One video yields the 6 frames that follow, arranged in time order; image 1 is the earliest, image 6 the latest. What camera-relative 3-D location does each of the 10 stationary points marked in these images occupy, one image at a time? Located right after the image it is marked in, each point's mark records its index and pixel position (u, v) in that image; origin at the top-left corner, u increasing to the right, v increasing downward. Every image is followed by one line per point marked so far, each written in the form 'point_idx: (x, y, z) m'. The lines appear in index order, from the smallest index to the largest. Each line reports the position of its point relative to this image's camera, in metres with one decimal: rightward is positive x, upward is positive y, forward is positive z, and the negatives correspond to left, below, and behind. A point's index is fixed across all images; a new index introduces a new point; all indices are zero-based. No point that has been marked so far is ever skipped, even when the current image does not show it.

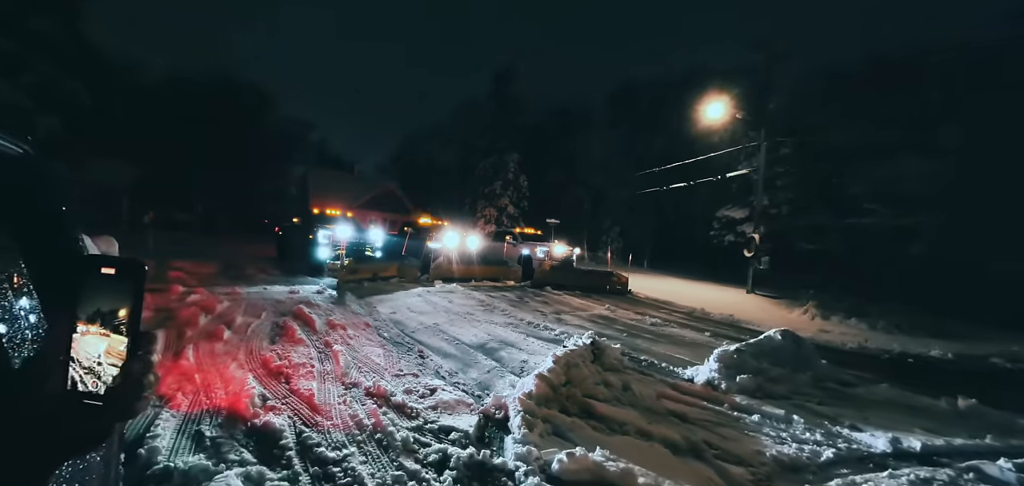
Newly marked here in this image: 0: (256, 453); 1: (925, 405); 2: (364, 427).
0: (-2.0, -1.6, +3.3) m
1: (+6.1, -2.4, +6.2) m
2: (-1.3, -1.6, +3.8) m
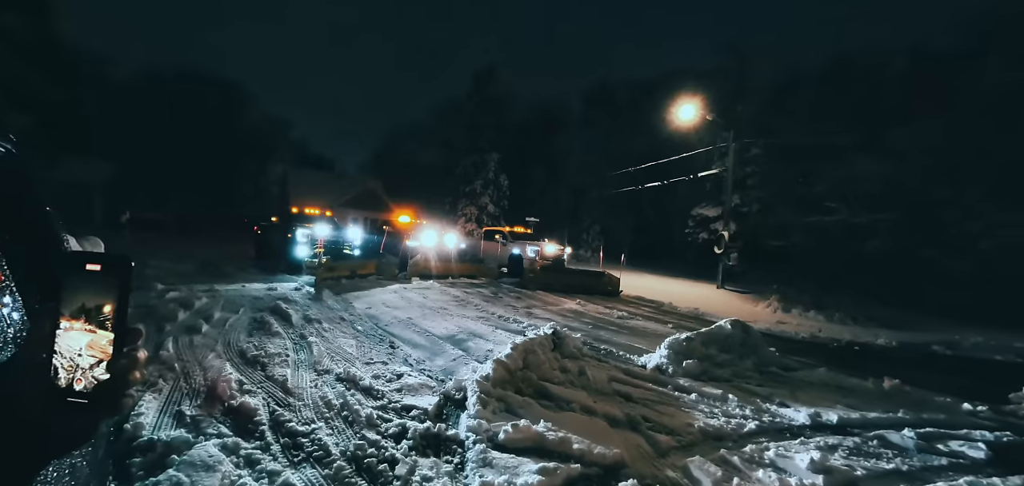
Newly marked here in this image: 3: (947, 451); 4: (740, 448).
0: (-2.4, -1.6, +3.7) m
1: (+5.5, -2.3, +6.8) m
2: (-1.8, -1.6, +4.2) m
3: (+4.7, -2.3, +4.6) m
4: (+2.1, -2.0, +4.1) m
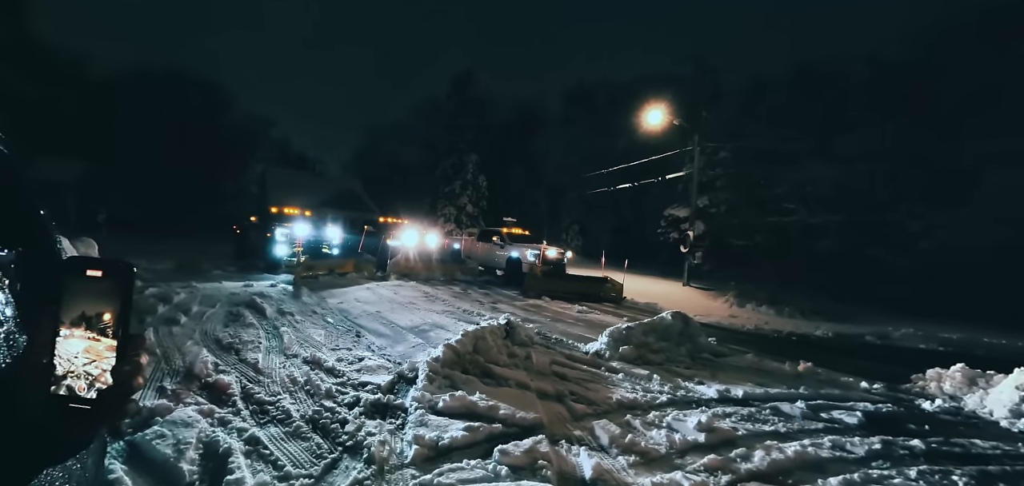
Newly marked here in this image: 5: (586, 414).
0: (-3.1, -1.6, +4.3) m
1: (+4.8, -2.3, +7.7) m
2: (-2.4, -1.6, +4.8) m
3: (+4.0, -2.2, +5.5) m
4: (+1.4, -2.0, +4.8) m
5: (+0.8, -1.9, +4.7) m
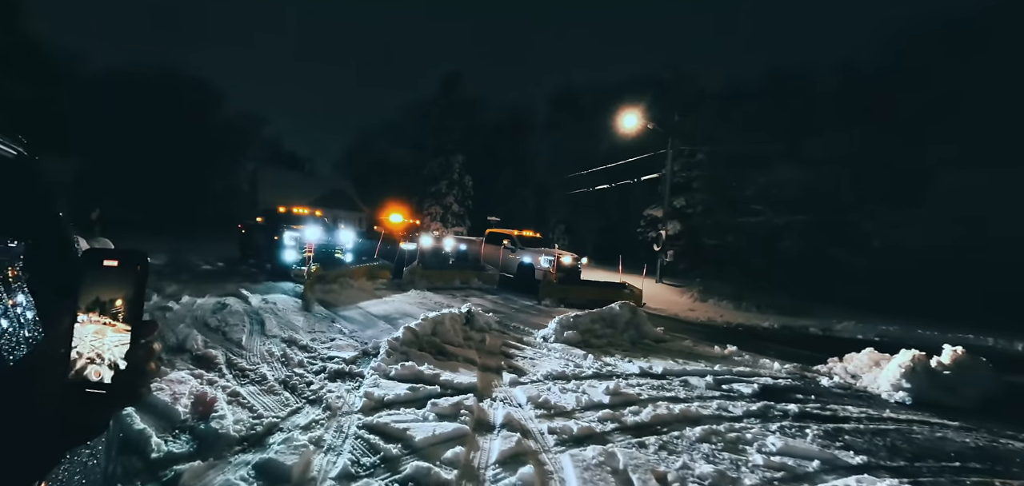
0: (-3.8, -1.5, +5.2) m
1: (+4.0, -2.2, +8.7) m
2: (-3.2, -1.5, +5.7) m
3: (+3.3, -2.2, +6.4) m
4: (+0.7, -1.9, +5.8) m
5: (+0.1, -1.9, +5.6) m
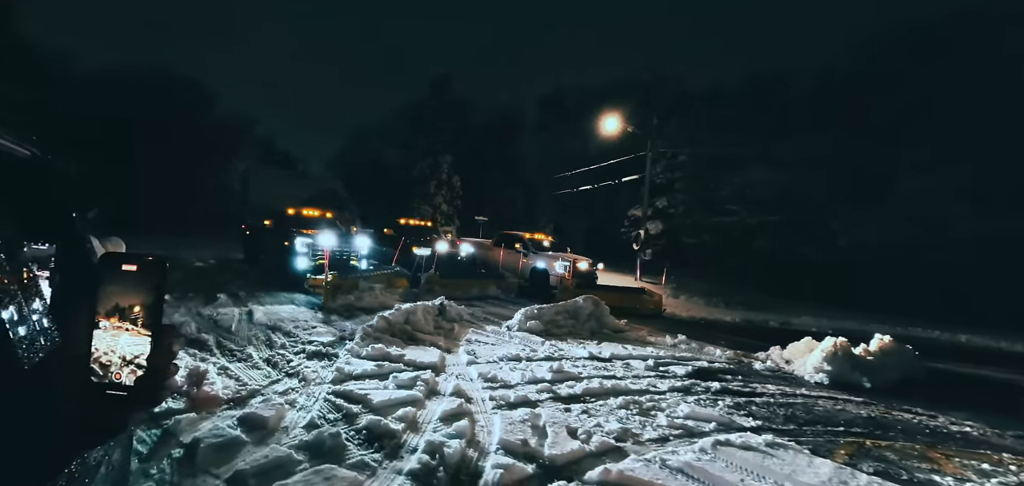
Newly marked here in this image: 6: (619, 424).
0: (-4.5, -1.5, +5.9) m
1: (+3.3, -2.2, +9.5) m
2: (-3.9, -1.5, +6.5) m
3: (+2.6, -2.2, +7.3) m
4: (0.0, -1.9, +6.6) m
5: (-0.6, -1.8, +6.4) m
6: (+1.2, -2.0, +4.7) m
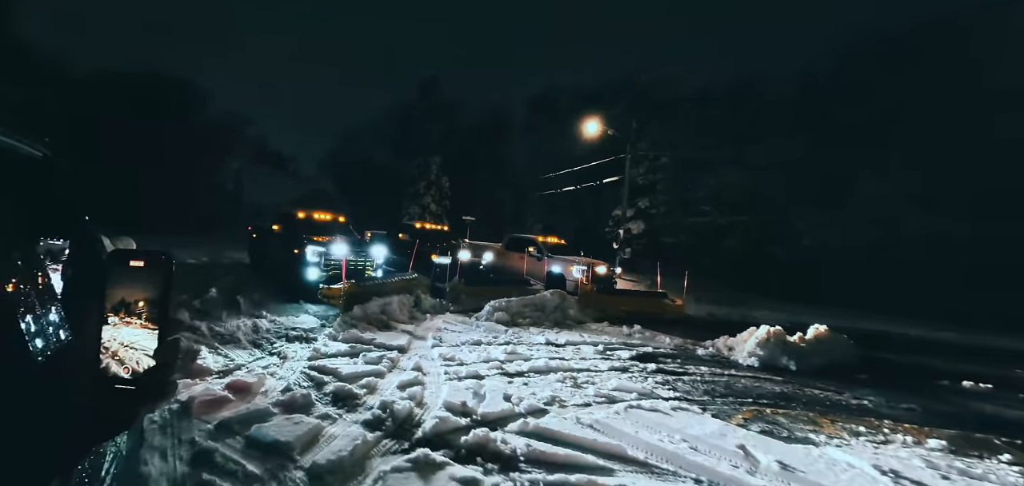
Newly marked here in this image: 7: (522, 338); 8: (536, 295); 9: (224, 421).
0: (-5.2, -1.4, +6.7) m
1: (+2.5, -2.2, +10.4) m
2: (-4.6, -1.4, +7.3) m
3: (+1.9, -2.1, +8.2) m
4: (-0.7, -1.8, +7.4) m
5: (-1.3, -1.8, +7.3) m
6: (+0.5, -2.0, +5.6) m
7: (+0.2, -1.9, +8.3) m
8: (+0.6, -1.4, +11.0) m
9: (-2.6, -1.6, +3.9) m
